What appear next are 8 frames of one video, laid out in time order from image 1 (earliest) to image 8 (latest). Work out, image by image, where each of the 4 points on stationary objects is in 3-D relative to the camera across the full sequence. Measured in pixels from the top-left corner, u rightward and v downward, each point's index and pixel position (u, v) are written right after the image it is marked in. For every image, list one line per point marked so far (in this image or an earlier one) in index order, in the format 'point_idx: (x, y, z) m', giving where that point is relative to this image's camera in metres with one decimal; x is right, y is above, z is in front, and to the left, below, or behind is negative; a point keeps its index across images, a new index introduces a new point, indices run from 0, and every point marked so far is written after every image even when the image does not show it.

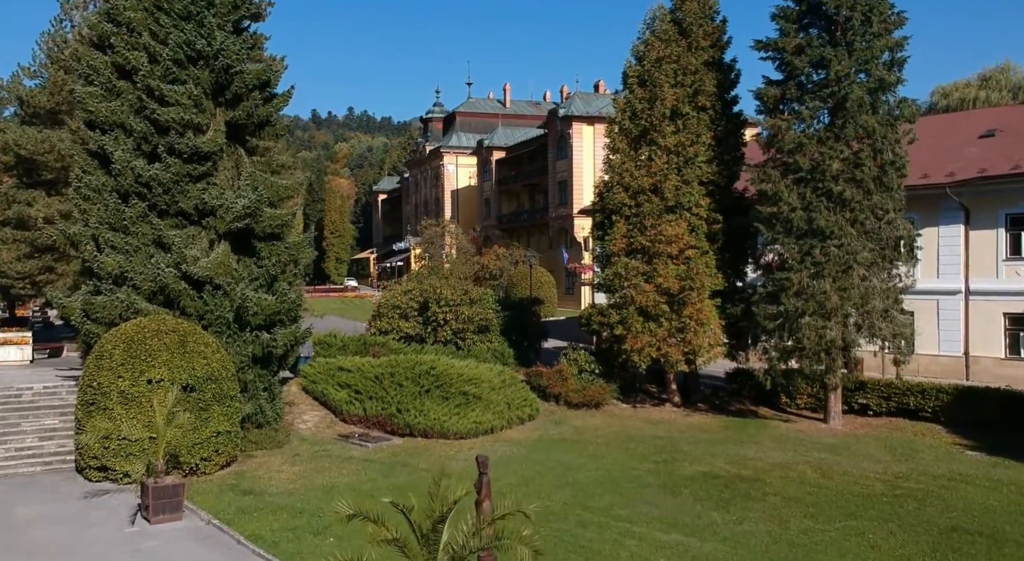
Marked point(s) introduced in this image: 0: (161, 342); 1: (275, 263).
0: (-5.2, -0.9, +15.0) m
1: (-4.2, +0.3, +17.9) m
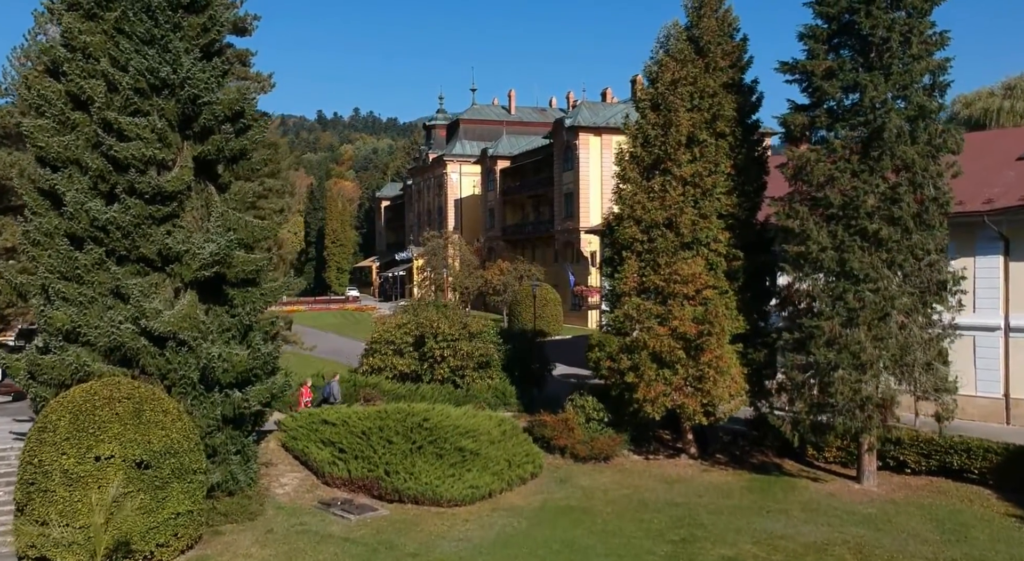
0: (-5.3, -1.7, +13.2) m
1: (-4.2, -0.5, +16.2) m
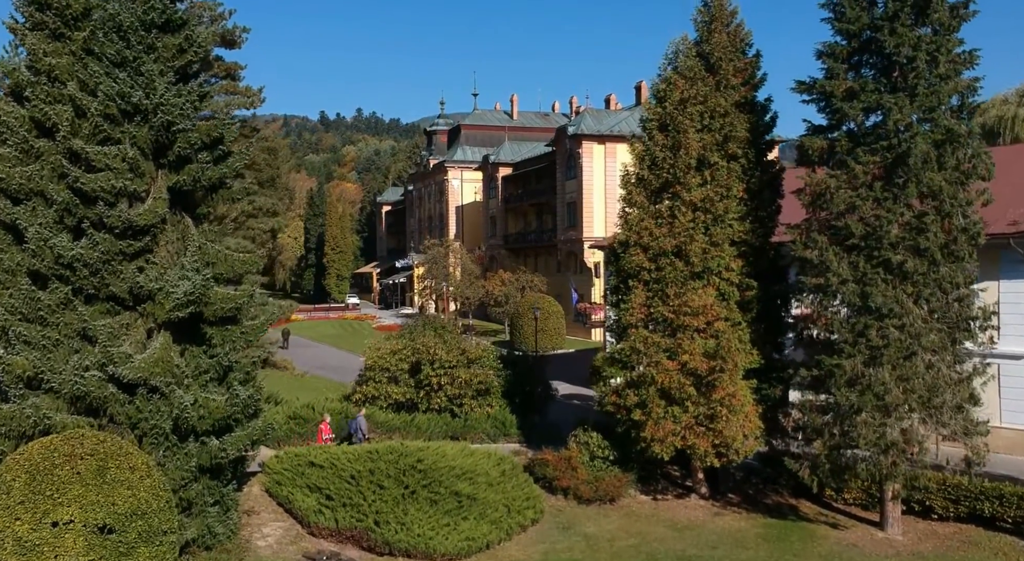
0: (-5.3, -2.3, +12.1) m
1: (-4.3, -1.1, +15.1) m
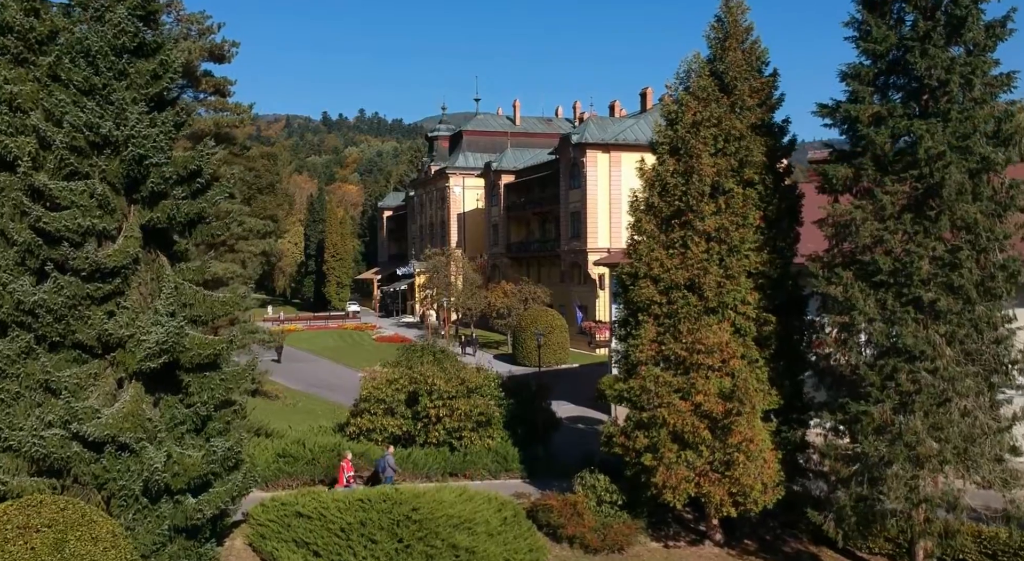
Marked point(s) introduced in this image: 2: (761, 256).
0: (-5.3, -2.9, +11.0) m
1: (-4.2, -1.7, +13.9) m
2: (+4.3, +0.4, +17.4) m
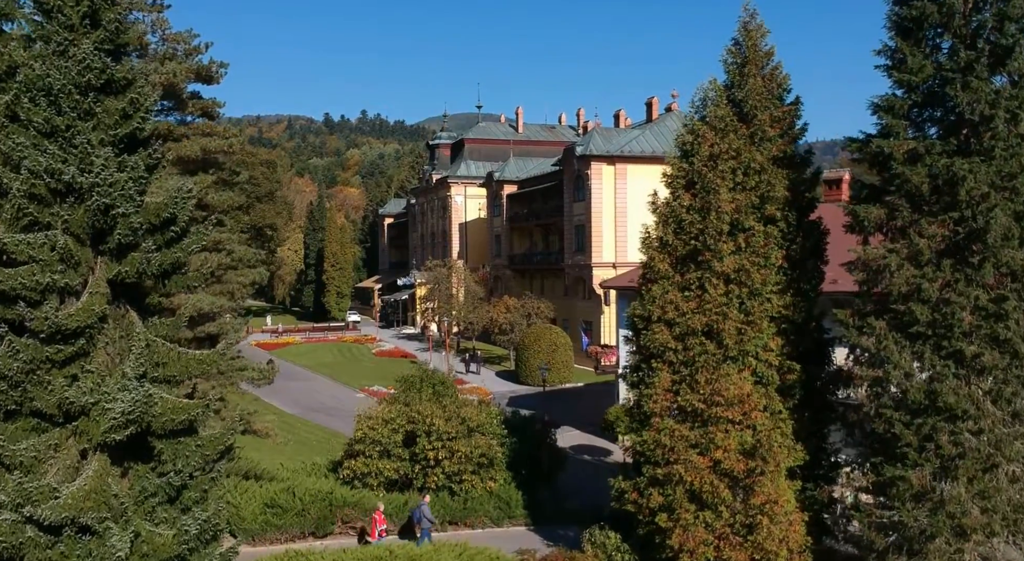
0: (-5.2, -3.7, +9.7) m
1: (-4.2, -2.4, +12.7) m
2: (+4.4, -0.3, +16.1) m
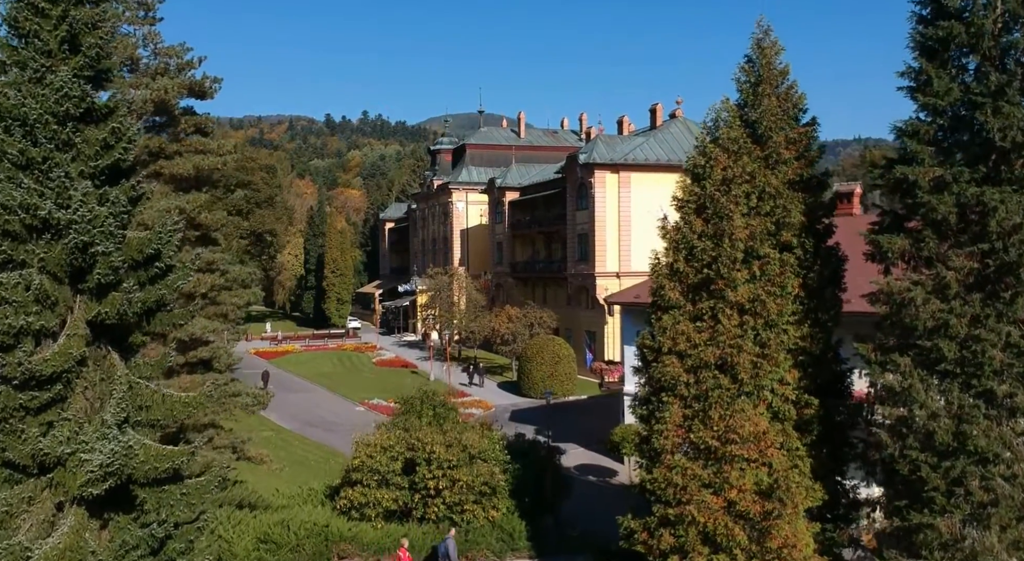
0: (-5.2, -4.1, +9.0) m
1: (-4.1, -2.9, +11.9) m
2: (+4.4, -0.8, +15.4) m
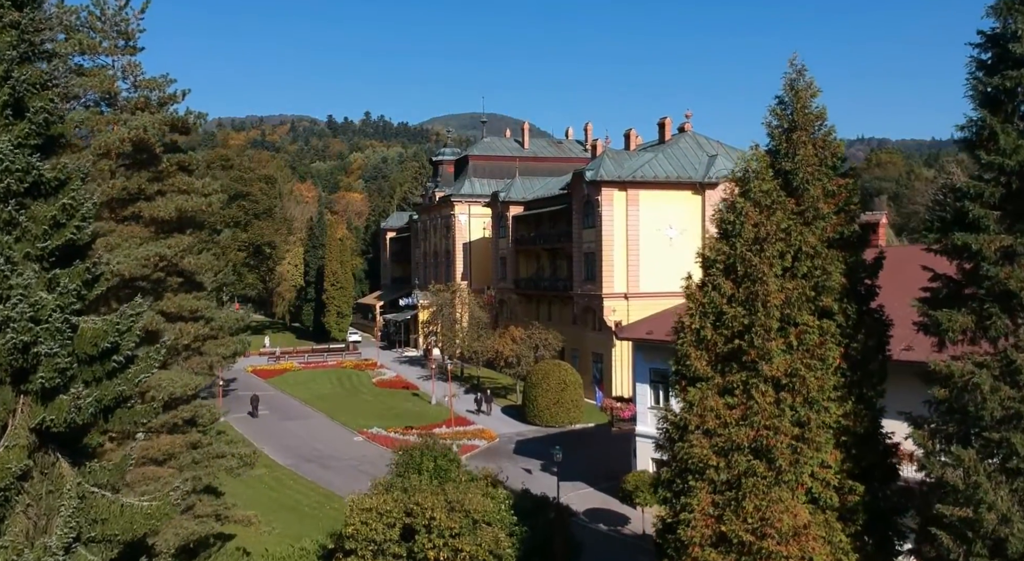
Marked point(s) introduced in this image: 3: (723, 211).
0: (-5.1, -5.1, +7.4) m
1: (-4.0, -3.9, +10.4) m
2: (+4.6, -1.8, +13.8) m
3: (+3.1, +1.0, +14.9) m
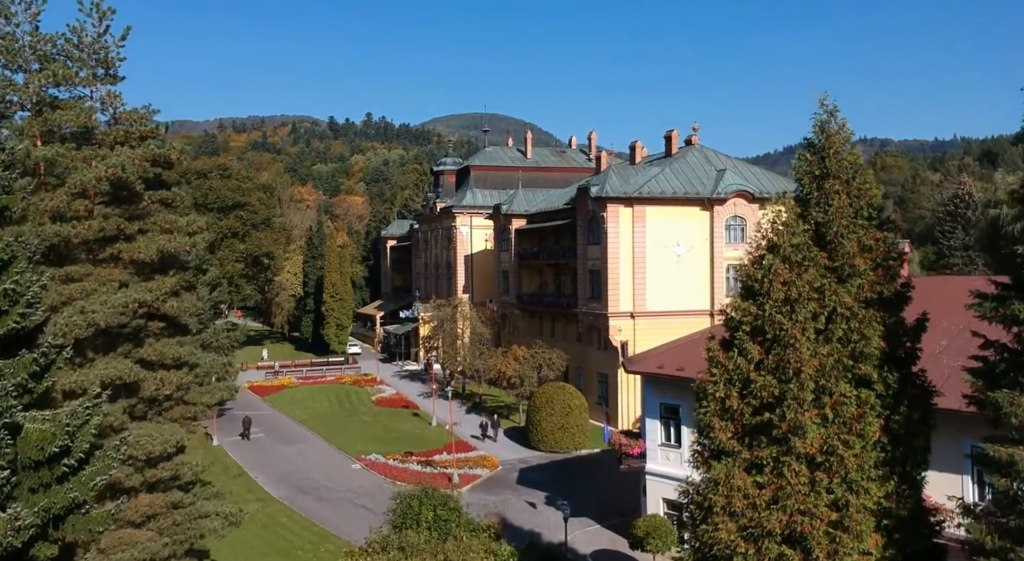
0: (-5.0, -6.0, +6.1) m
1: (-3.9, -4.7, +9.1) m
2: (+4.7, -2.6, +12.5) m
3: (+3.2, +0.2, +13.6) m
